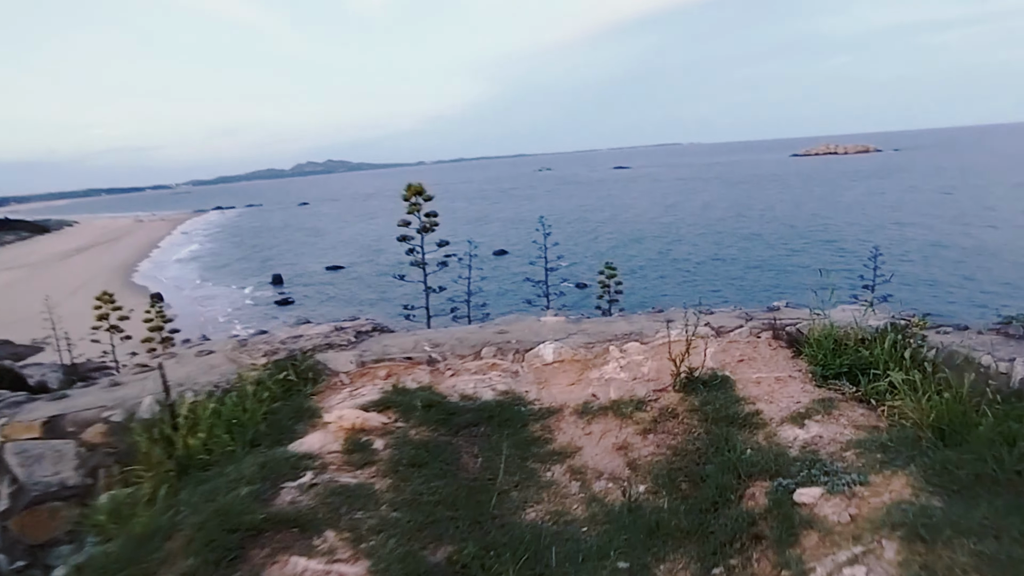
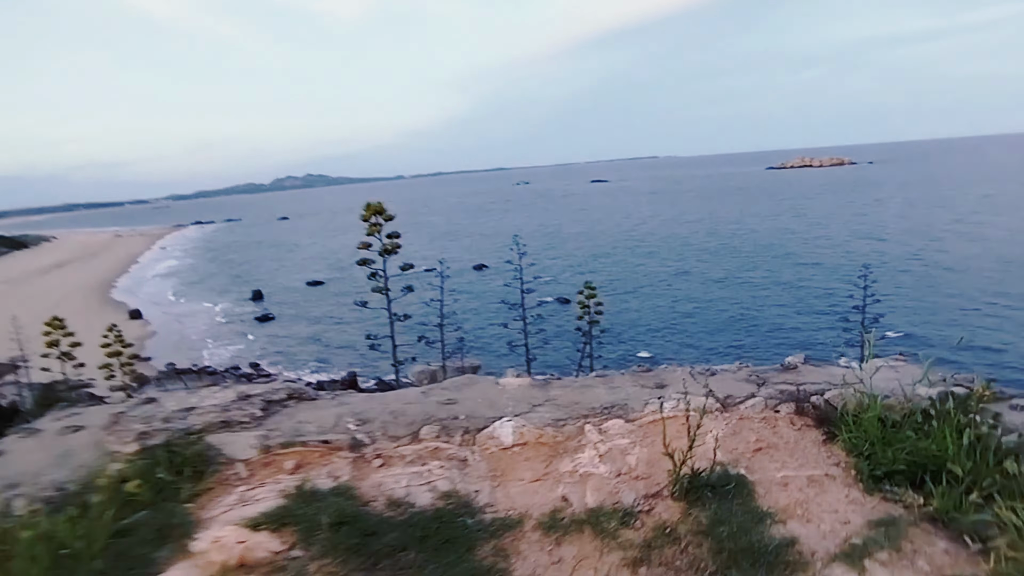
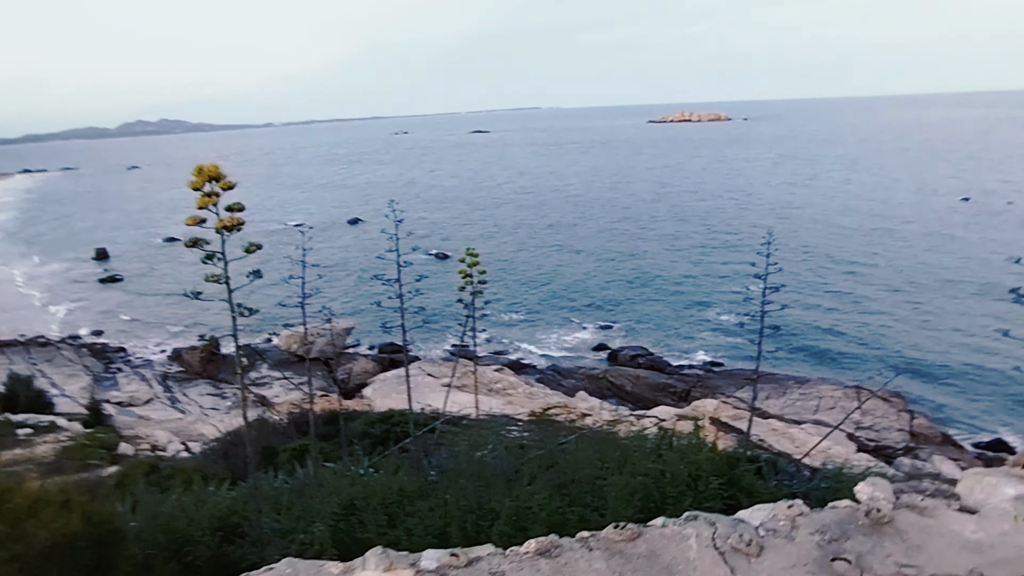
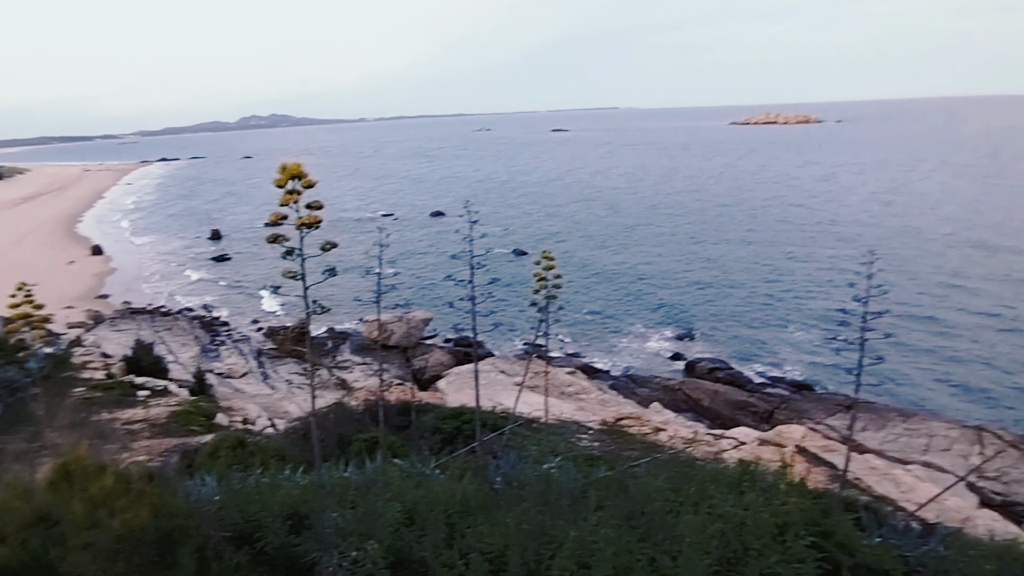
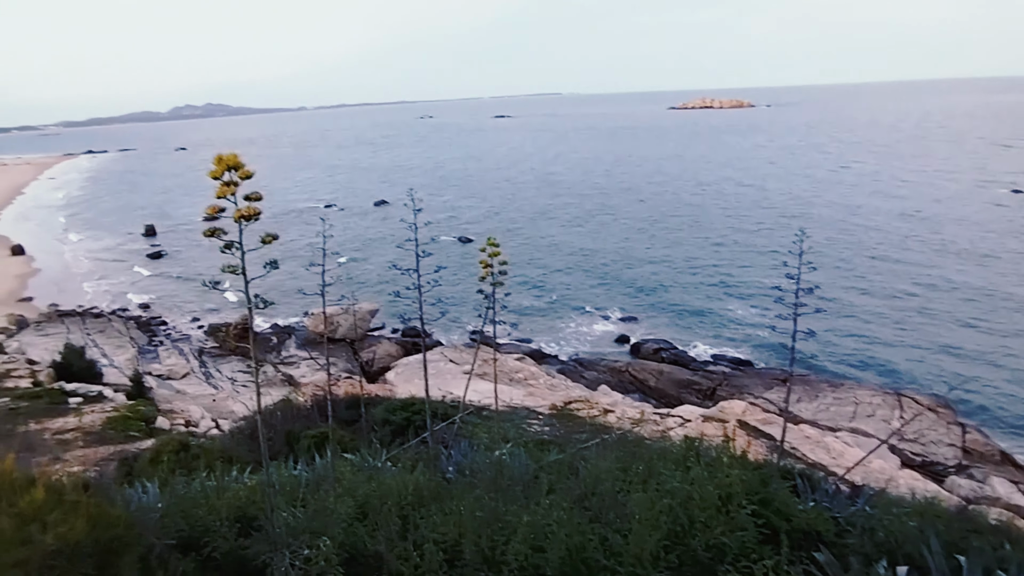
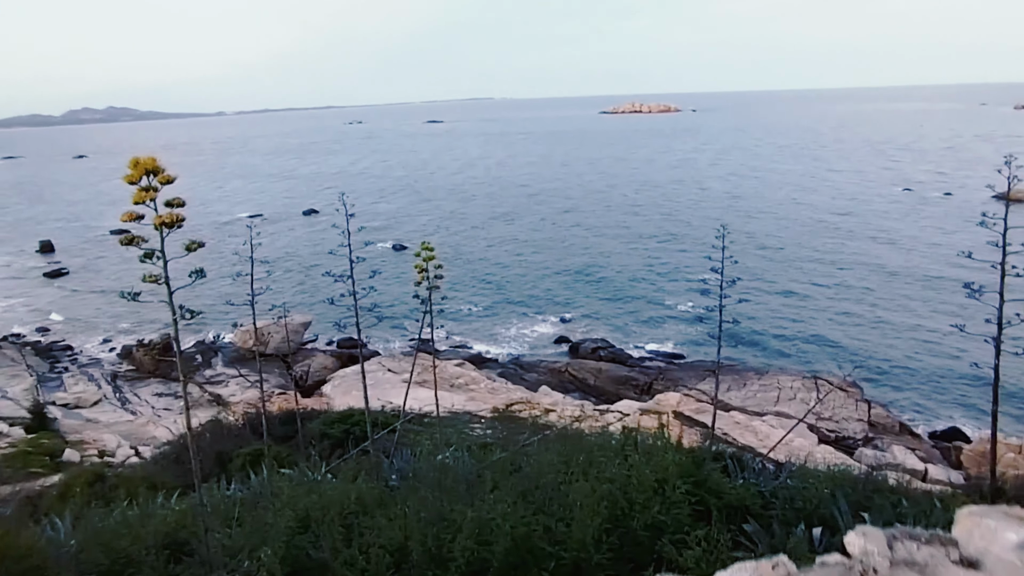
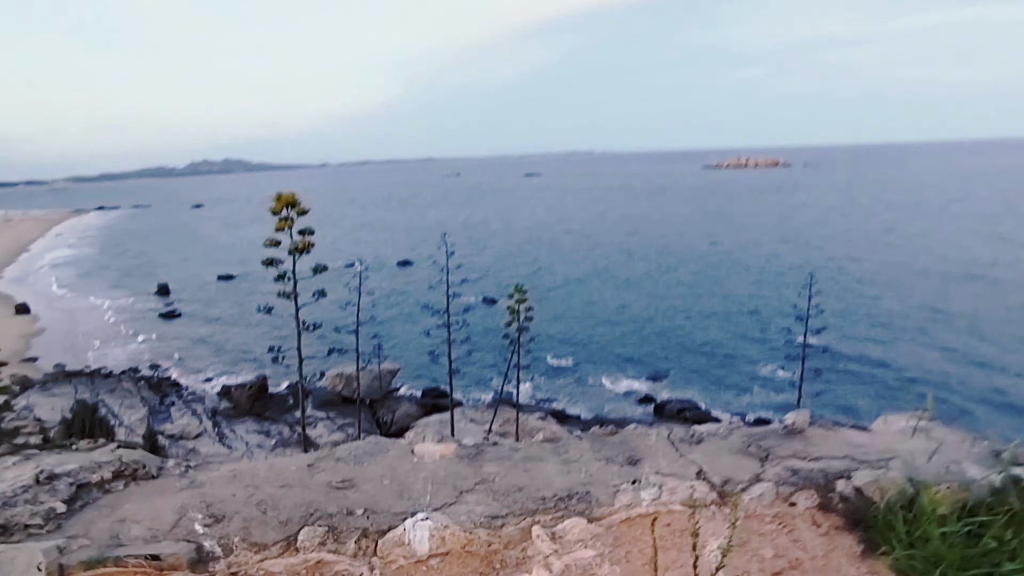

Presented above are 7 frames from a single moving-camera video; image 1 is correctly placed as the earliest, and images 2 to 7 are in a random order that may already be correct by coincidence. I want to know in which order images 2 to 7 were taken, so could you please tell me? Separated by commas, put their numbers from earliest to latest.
2, 7, 3, 6, 5, 4
